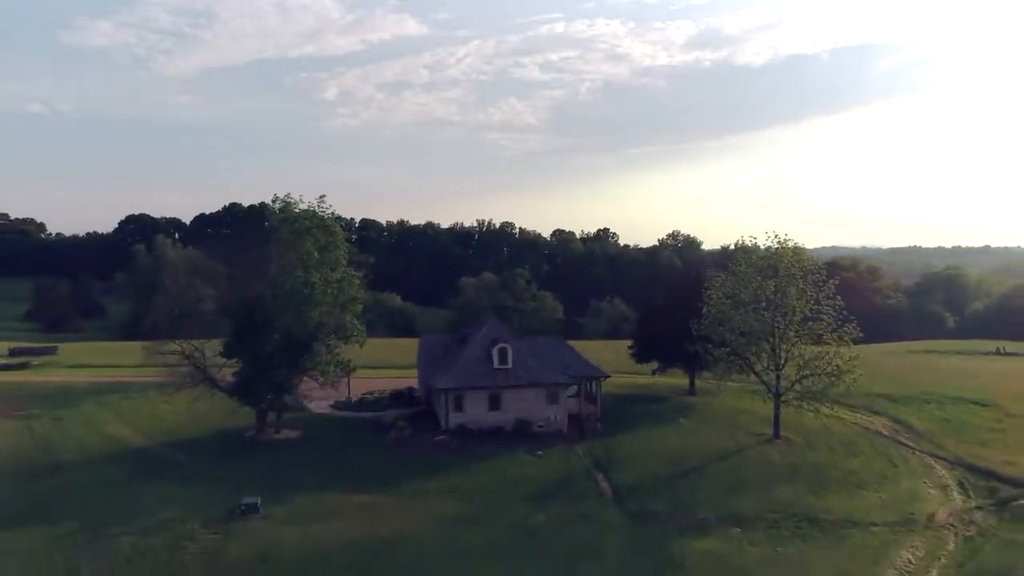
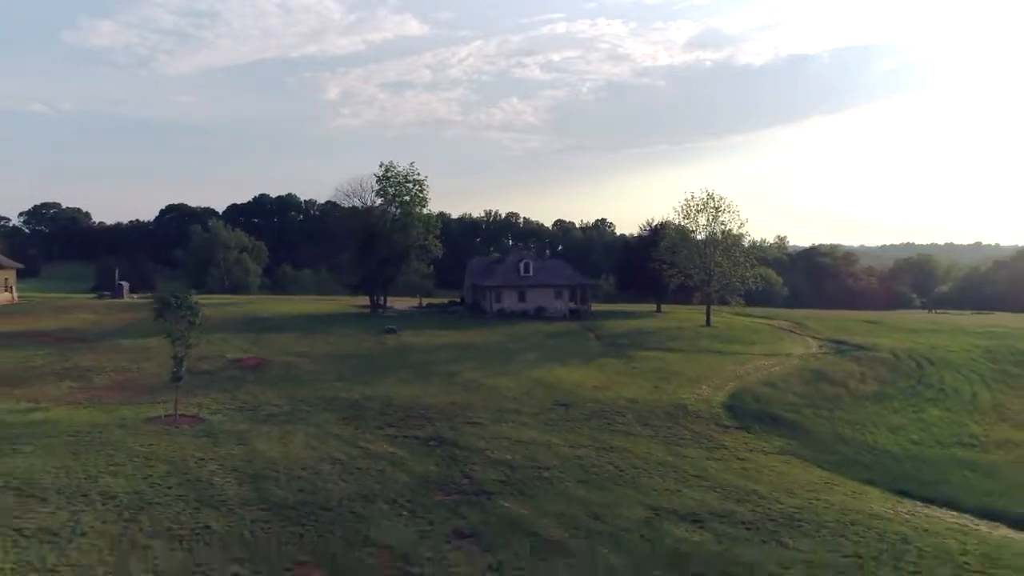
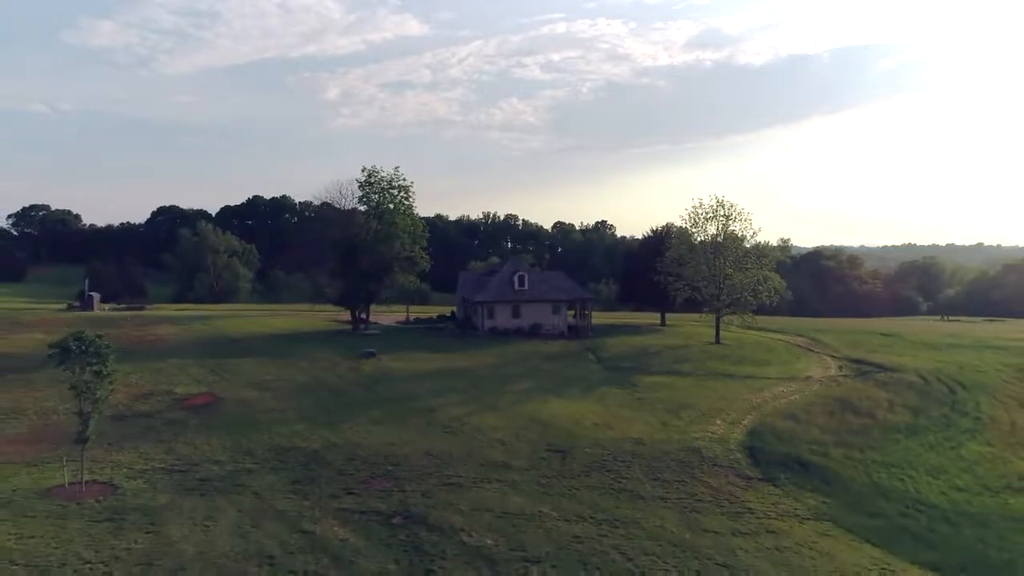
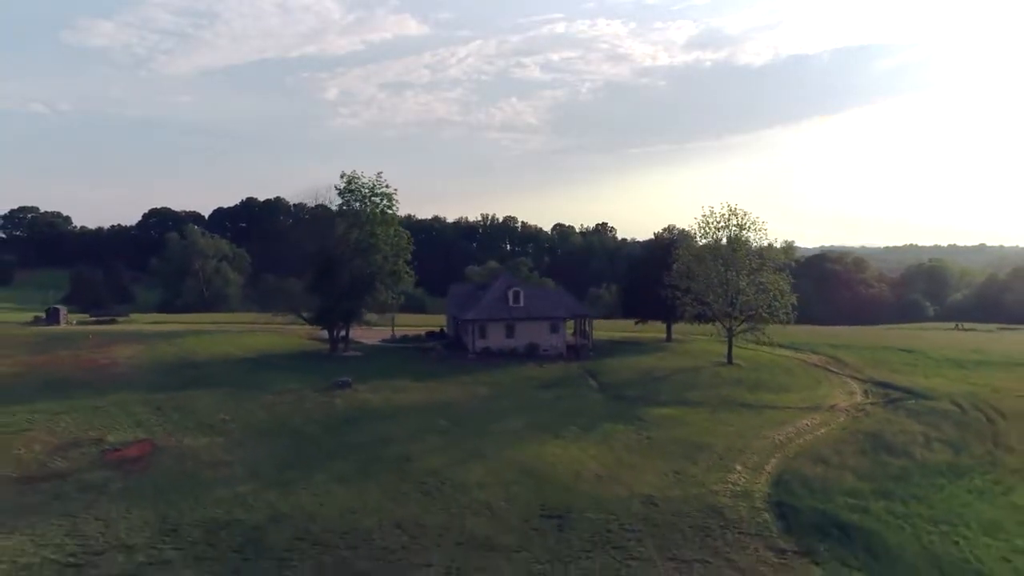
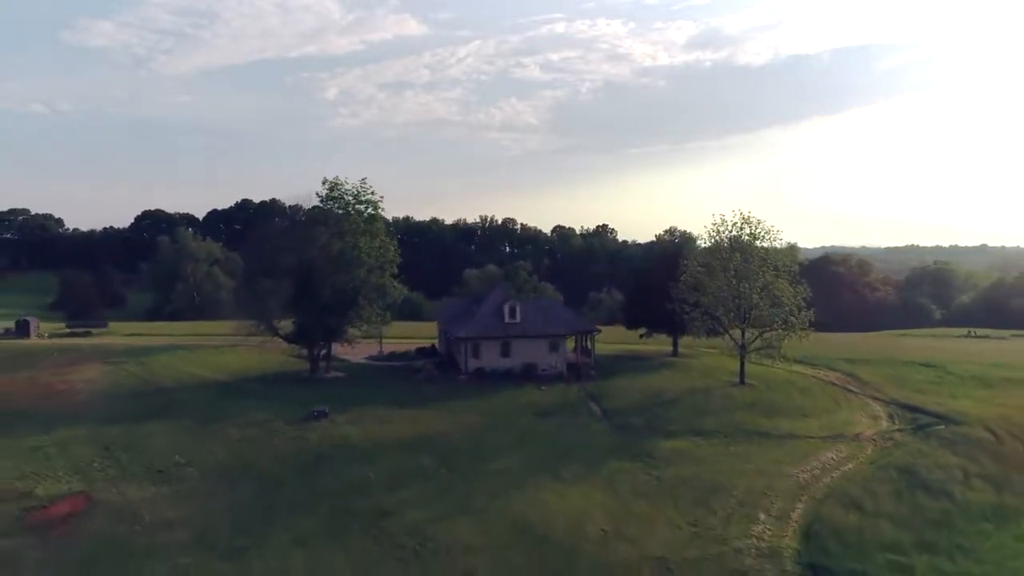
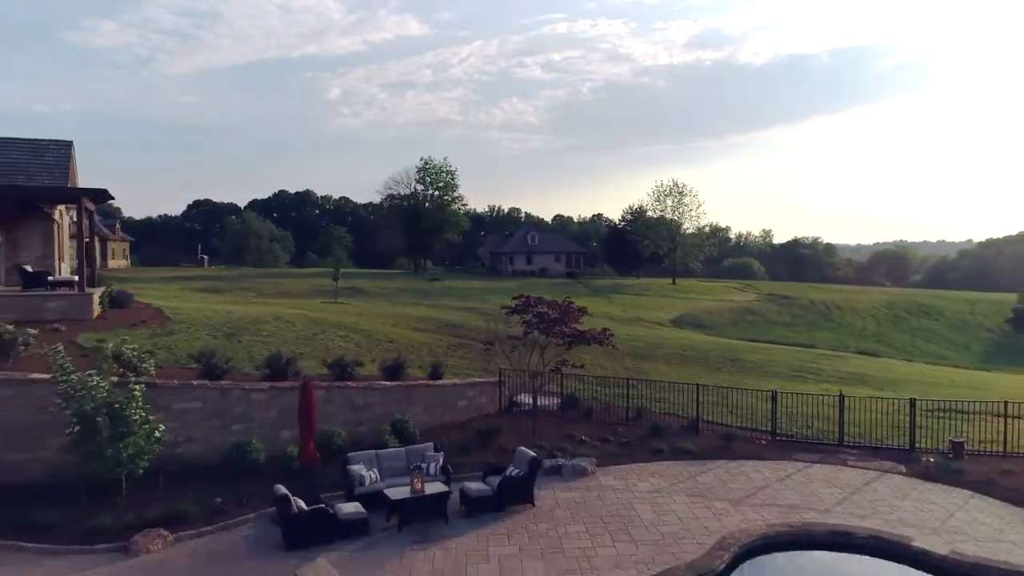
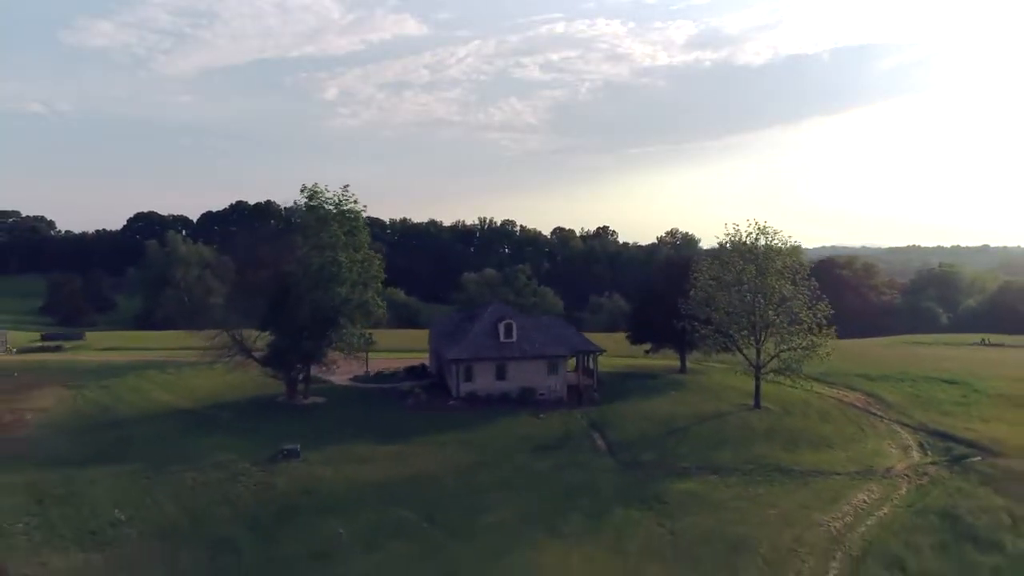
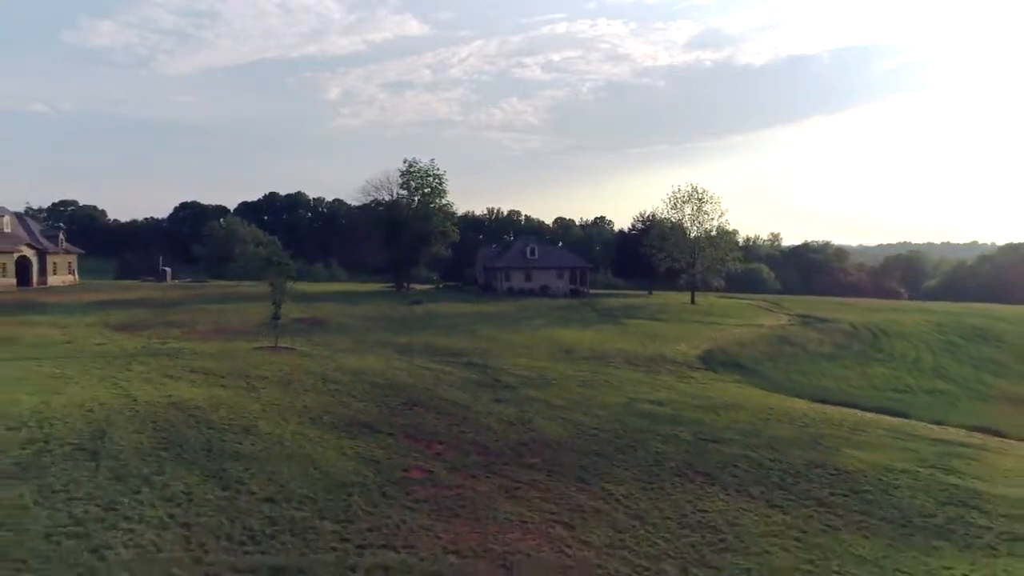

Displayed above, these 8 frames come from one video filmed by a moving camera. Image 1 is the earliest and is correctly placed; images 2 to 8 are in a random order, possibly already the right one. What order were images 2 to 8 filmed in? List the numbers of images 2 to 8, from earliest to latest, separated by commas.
7, 5, 4, 3, 2, 8, 6
